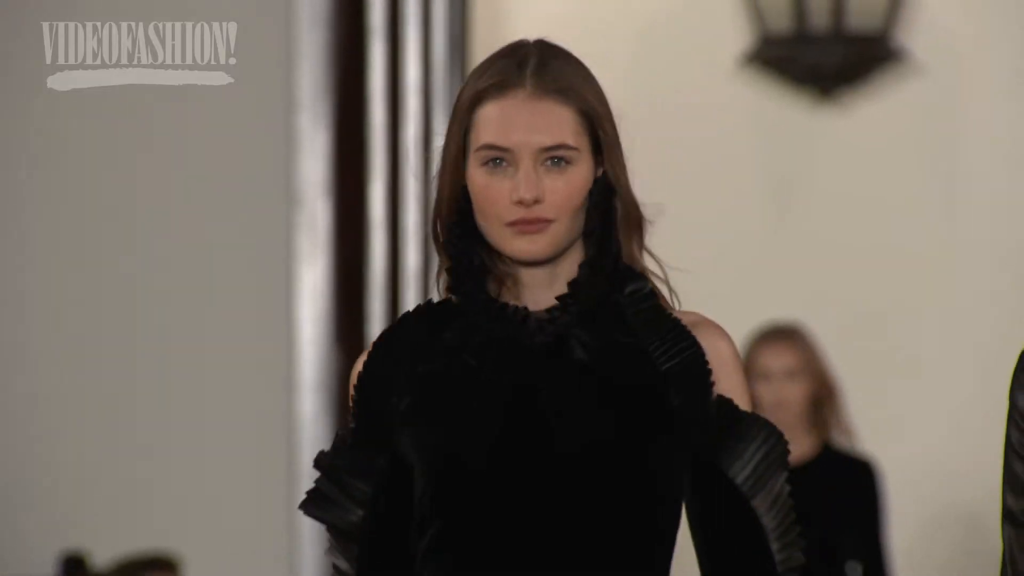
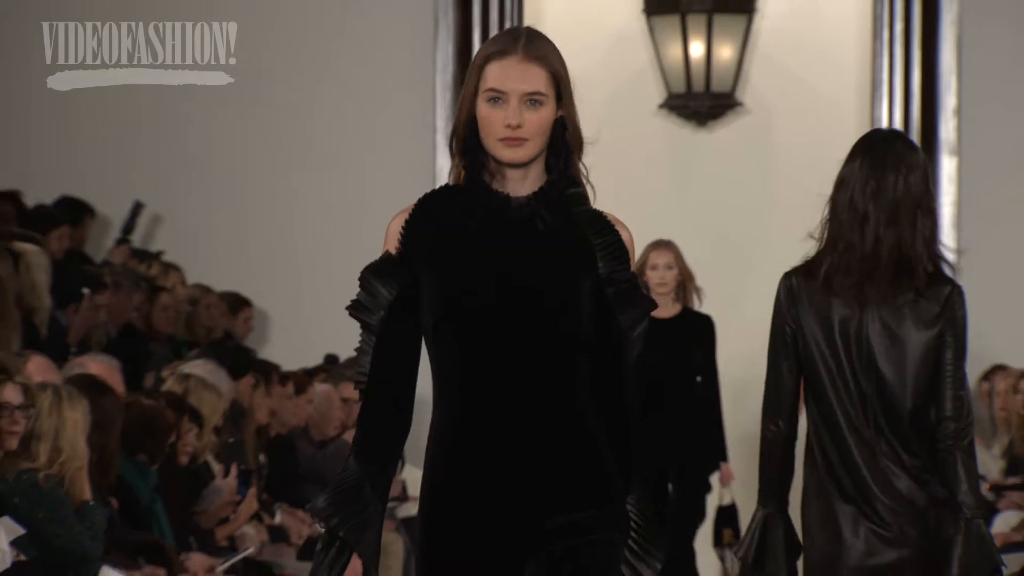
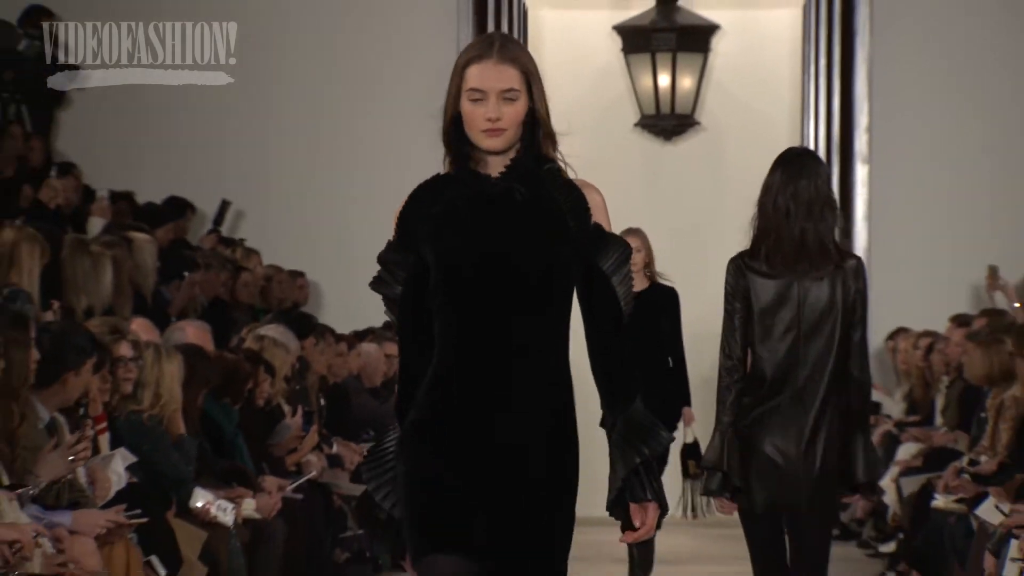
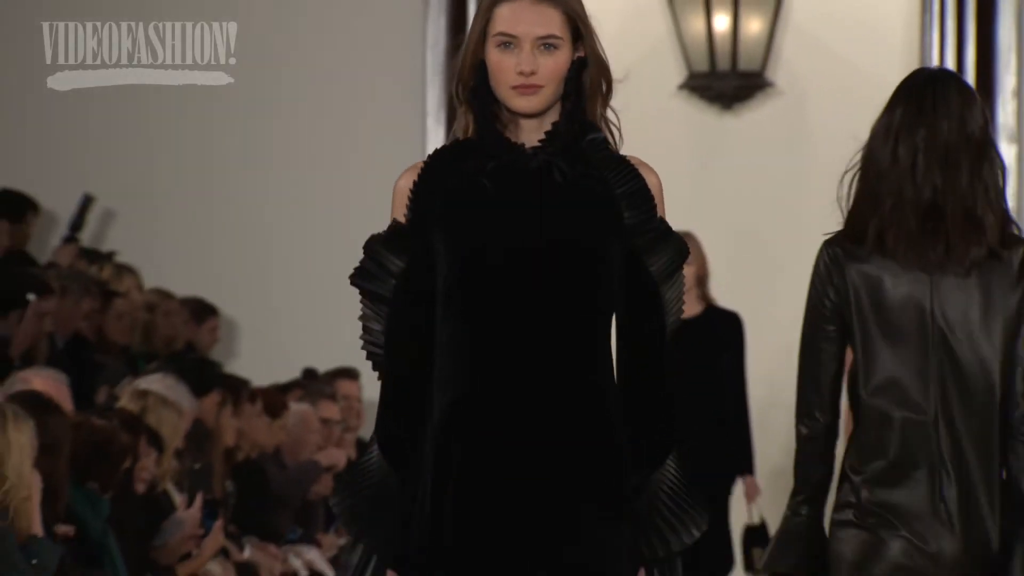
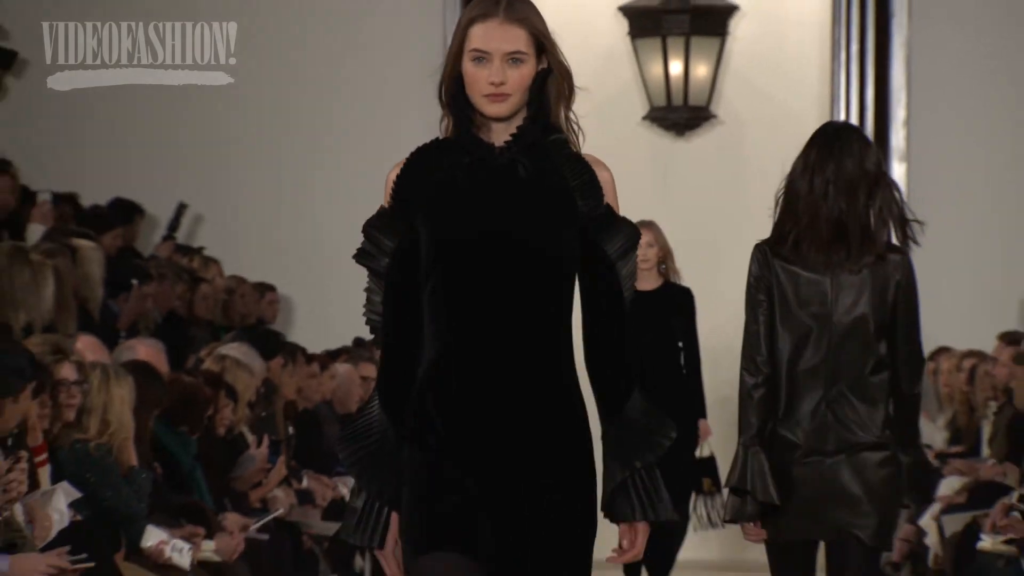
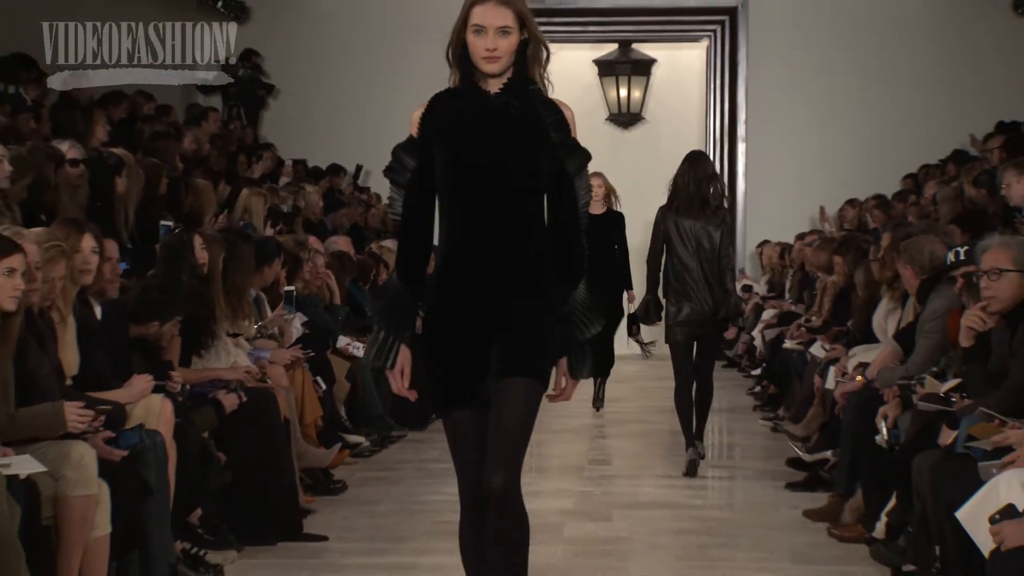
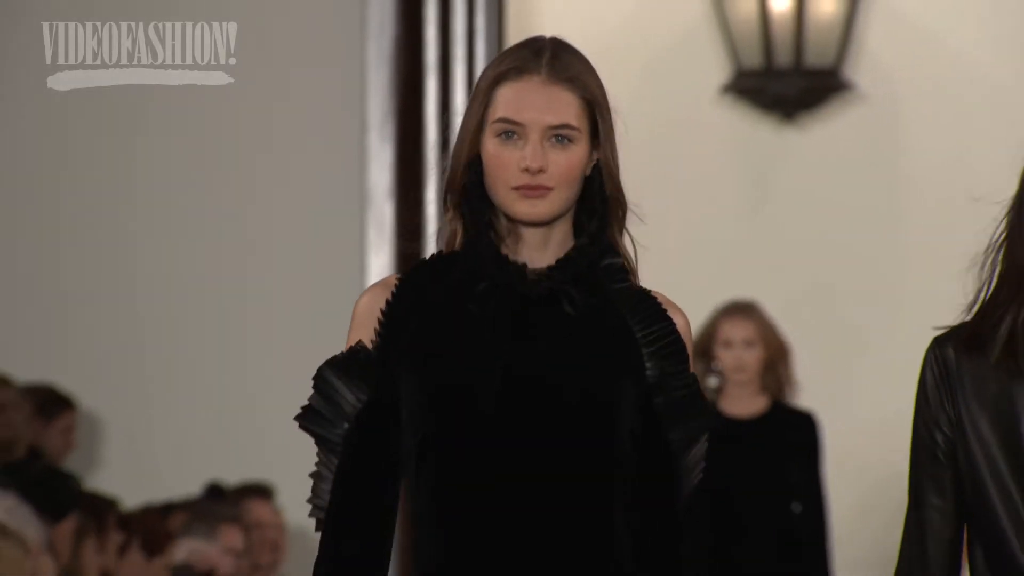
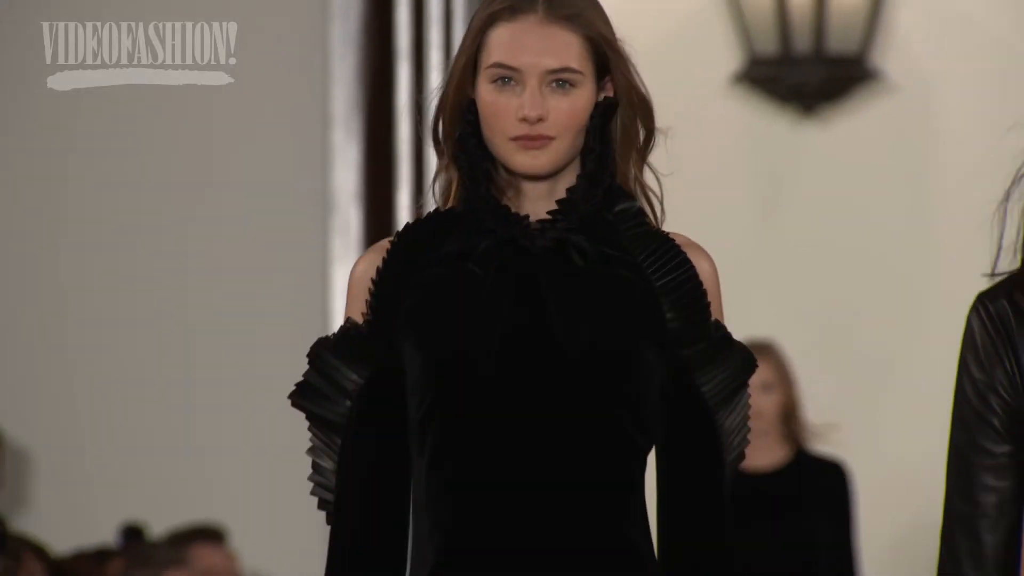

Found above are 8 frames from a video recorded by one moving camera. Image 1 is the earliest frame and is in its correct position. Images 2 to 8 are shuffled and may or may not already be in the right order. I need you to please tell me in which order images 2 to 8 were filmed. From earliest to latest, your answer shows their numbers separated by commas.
8, 7, 4, 2, 5, 3, 6
